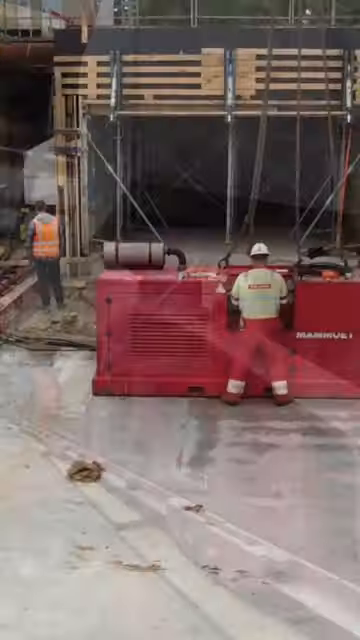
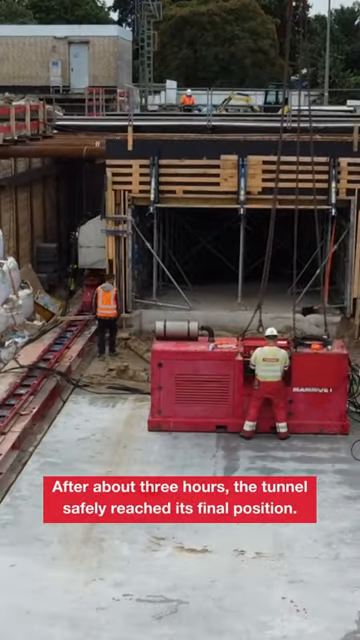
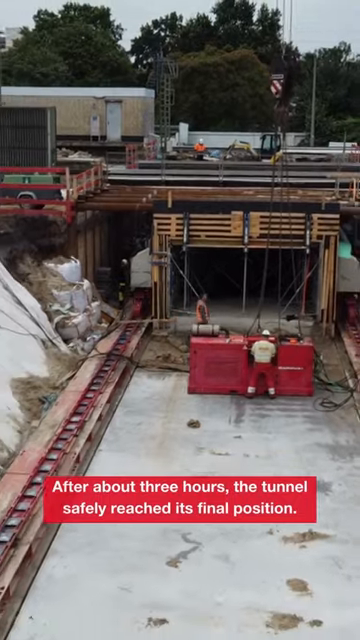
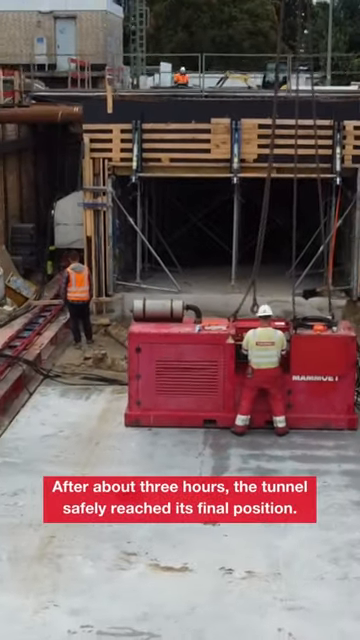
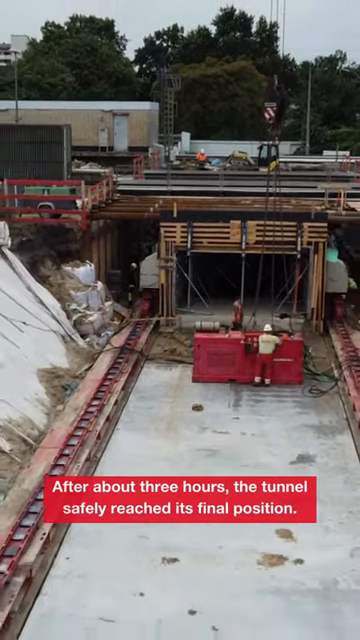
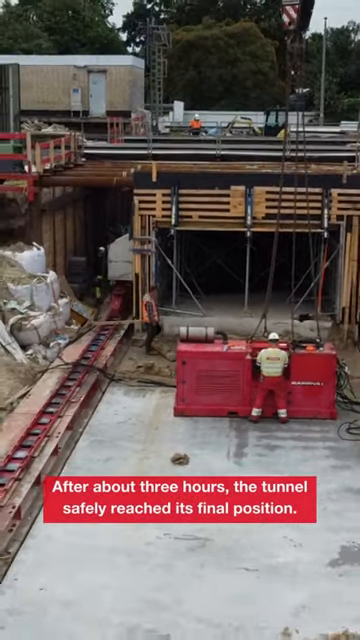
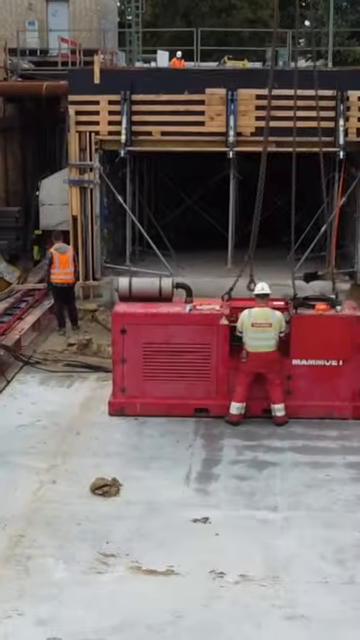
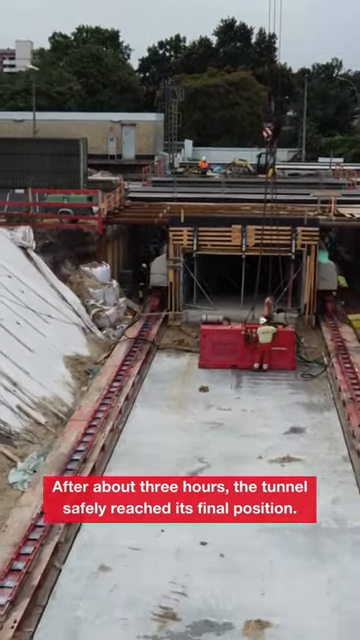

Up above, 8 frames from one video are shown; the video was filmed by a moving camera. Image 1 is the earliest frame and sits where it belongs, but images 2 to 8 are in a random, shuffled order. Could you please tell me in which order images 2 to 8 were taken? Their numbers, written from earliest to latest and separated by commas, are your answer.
7, 4, 2, 6, 3, 5, 8
